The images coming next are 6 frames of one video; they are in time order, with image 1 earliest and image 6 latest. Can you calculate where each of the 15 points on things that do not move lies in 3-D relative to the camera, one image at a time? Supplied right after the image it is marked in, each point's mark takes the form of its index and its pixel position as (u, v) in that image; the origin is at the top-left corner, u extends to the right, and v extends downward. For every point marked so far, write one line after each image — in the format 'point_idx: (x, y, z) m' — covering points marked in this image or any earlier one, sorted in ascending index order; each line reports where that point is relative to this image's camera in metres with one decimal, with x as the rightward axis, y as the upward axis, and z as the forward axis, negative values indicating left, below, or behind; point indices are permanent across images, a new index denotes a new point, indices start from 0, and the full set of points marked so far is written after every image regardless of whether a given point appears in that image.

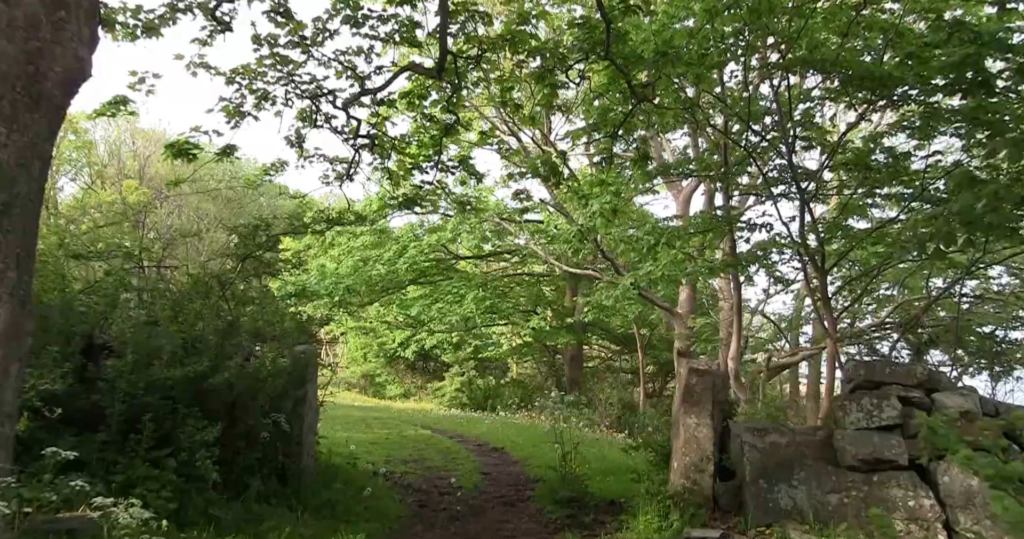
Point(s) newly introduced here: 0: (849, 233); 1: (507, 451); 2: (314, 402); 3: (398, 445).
0: (+4.5, +0.5, +11.0) m
1: (-0.1, -2.4, +10.4) m
2: (-1.7, -1.1, +6.8) m
3: (-1.5, -2.3, +10.4) m
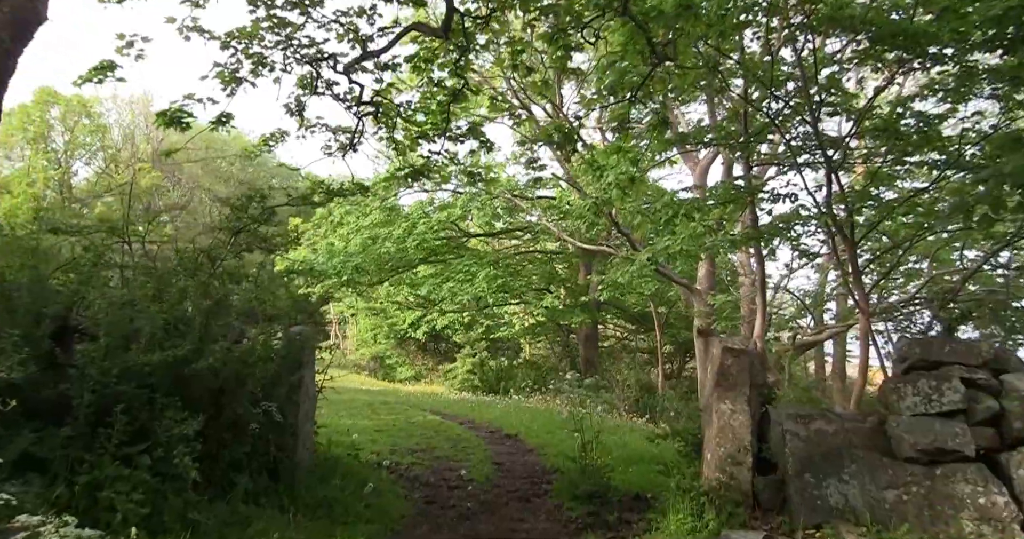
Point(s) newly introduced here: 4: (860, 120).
0: (+4.7, +0.8, +10.2) m
1: (+0.1, -2.1, +9.8) m
2: (-1.6, -1.0, +6.2) m
3: (-1.3, -2.0, +9.8) m
4: (+4.4, +1.9, +10.1) m
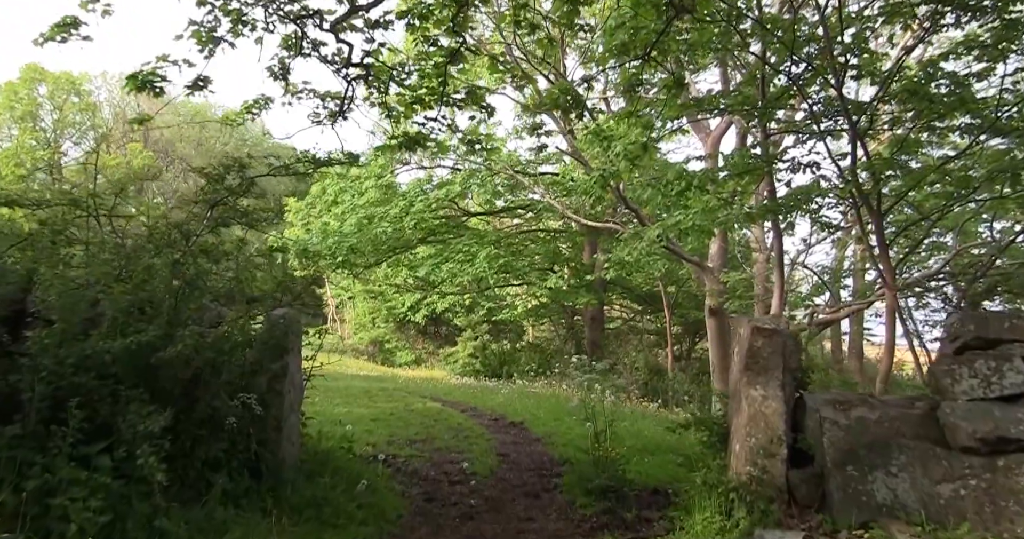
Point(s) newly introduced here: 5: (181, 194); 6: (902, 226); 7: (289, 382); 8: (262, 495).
0: (+4.7, +1.2, +9.6) m
1: (+0.2, -1.8, +9.3) m
2: (-1.5, -0.8, +5.7) m
3: (-1.2, -1.8, +9.2) m
4: (+4.4, +2.2, +9.5) m
5: (-2.5, +0.6, +6.1) m
6: (+5.2, +0.6, +10.8) m
7: (-1.5, -0.7, +5.4) m
8: (-1.5, -1.4, +4.9) m
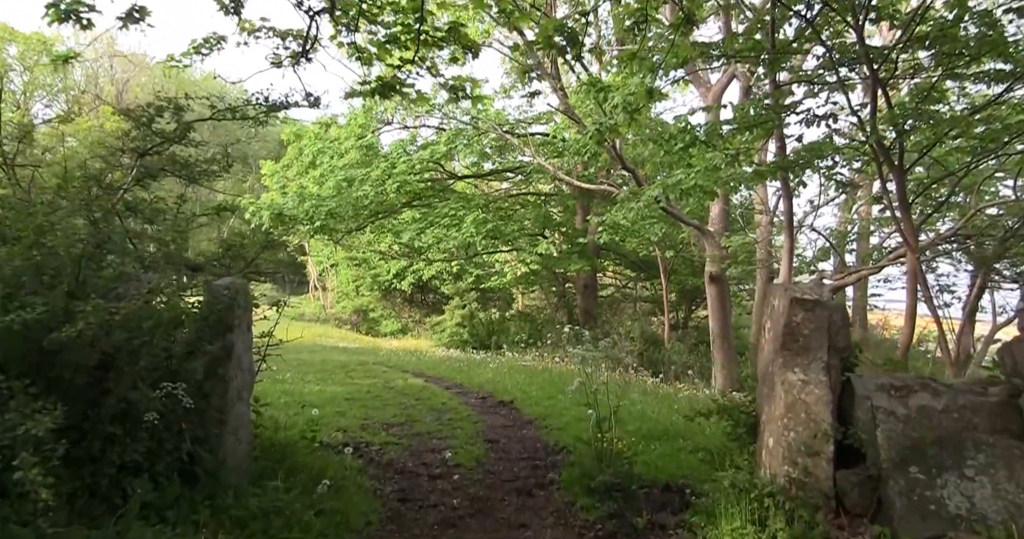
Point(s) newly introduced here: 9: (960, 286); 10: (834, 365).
0: (+4.6, +1.6, +8.7) m
1: (0.0, -1.4, +8.4) m
2: (-1.6, -0.6, +4.7) m
3: (-1.3, -1.4, +8.4) m
4: (+4.2, +2.6, +8.5) m
5: (-2.6, +0.8, +5.1) m
6: (+5.1, +1.0, +9.9) m
7: (-1.6, -0.5, +4.5) m
8: (-1.6, -1.2, +4.1) m
9: (+6.5, -0.2, +11.8) m
10: (+1.8, -0.5, +4.5) m
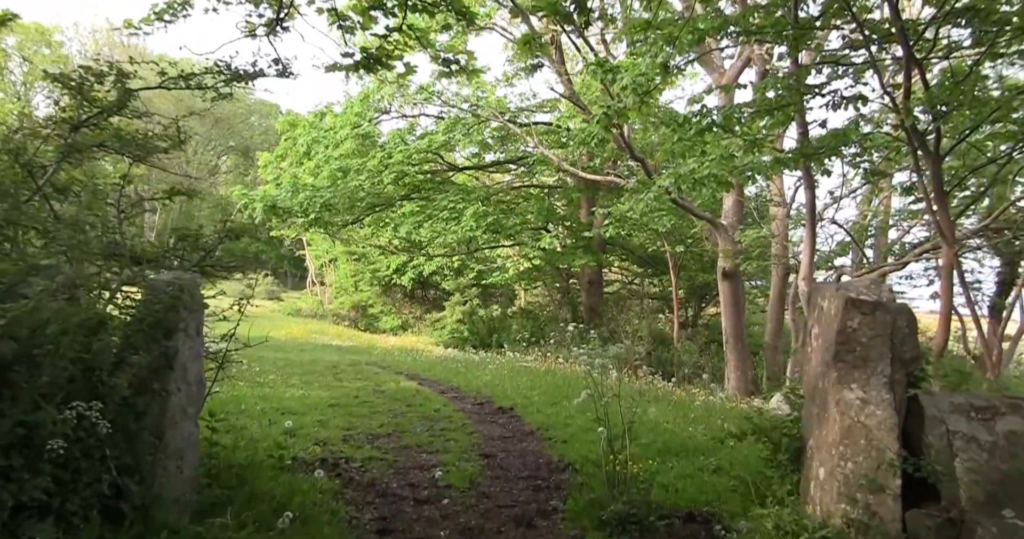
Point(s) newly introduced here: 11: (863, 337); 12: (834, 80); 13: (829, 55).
0: (+4.6, +1.6, +8.0) m
1: (0.0, -1.4, +7.7) m
2: (-1.6, -0.5, +4.0) m
3: (-1.3, -1.3, +7.6) m
4: (+4.3, +2.6, +7.8) m
5: (-2.6, +0.9, +4.4) m
6: (+5.1, +1.1, +9.2) m
7: (-1.6, -0.5, +3.8) m
8: (-1.6, -1.2, +3.3) m
9: (+6.5, -0.2, +11.0) m
10: (+1.8, -0.5, +3.7) m
11: (+1.6, -0.3, +3.7) m
12: (+3.6, +2.1, +8.9) m
13: (+3.5, +2.4, +8.8) m
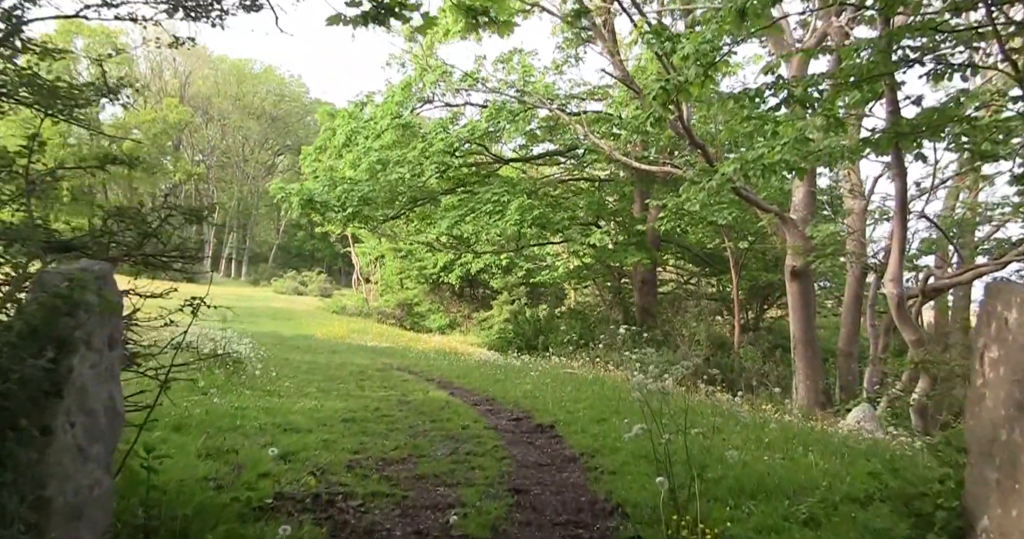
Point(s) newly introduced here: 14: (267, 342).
0: (+4.9, +1.6, +6.5) m
1: (+0.4, -1.3, +6.6) m
2: (-1.5, -0.5, +3.0) m
3: (-1.0, -1.3, +6.6) m
4: (+4.6, +2.6, +6.4) m
5: (-2.5, +0.9, +3.5) m
6: (+5.5, +1.1, +7.7) m
7: (-1.5, -0.5, +2.8) m
8: (-1.6, -1.1, +2.3) m
9: (+7.1, -0.2, +9.5) m
10: (+1.9, -0.5, +2.5) m
11: (+1.7, -0.3, +2.5) m
12: (+4.0, +2.1, +7.6) m
13: (+3.9, +2.4, +7.5) m
14: (-4.5, -1.3, +14.8) m
